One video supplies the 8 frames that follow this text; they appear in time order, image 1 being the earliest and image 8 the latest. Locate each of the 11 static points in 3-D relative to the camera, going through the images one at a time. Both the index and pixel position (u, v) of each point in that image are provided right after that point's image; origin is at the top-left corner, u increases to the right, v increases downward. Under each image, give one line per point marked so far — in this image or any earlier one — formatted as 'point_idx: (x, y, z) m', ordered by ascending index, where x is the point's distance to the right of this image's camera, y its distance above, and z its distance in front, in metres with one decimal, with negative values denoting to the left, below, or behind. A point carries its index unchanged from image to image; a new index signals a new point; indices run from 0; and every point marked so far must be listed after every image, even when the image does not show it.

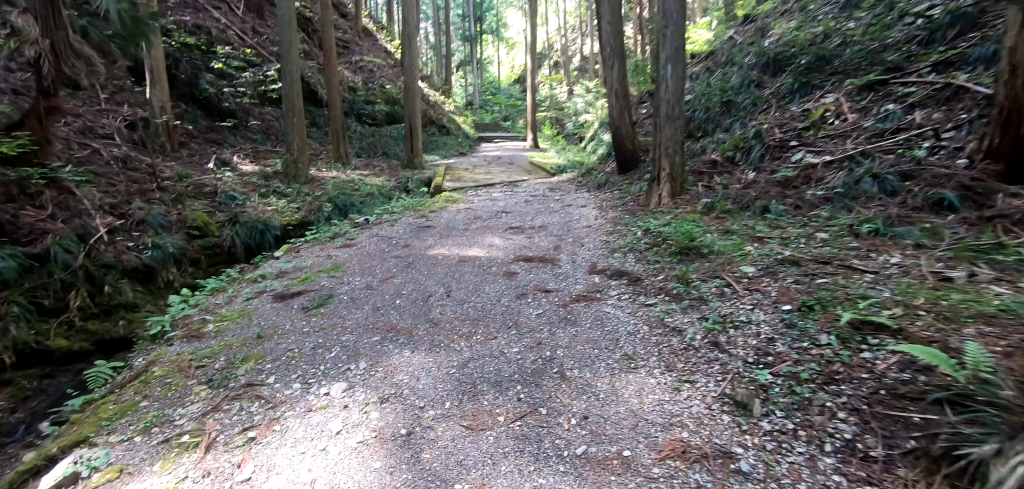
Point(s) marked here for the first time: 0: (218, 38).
0: (-7.1, +5.2, +10.8) m
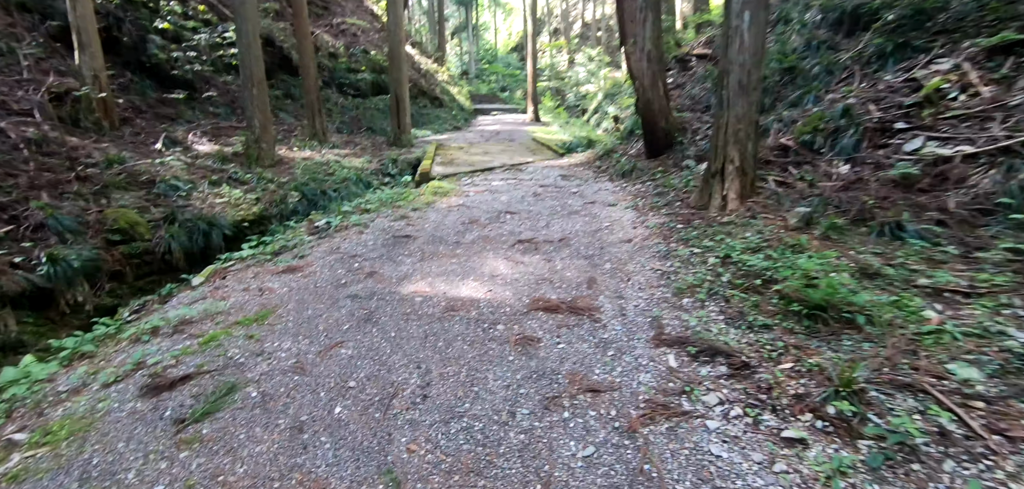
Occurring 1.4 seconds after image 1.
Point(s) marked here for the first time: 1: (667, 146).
0: (-7.0, +5.3, +9.1) m
1: (+2.1, +1.3, +5.9) m
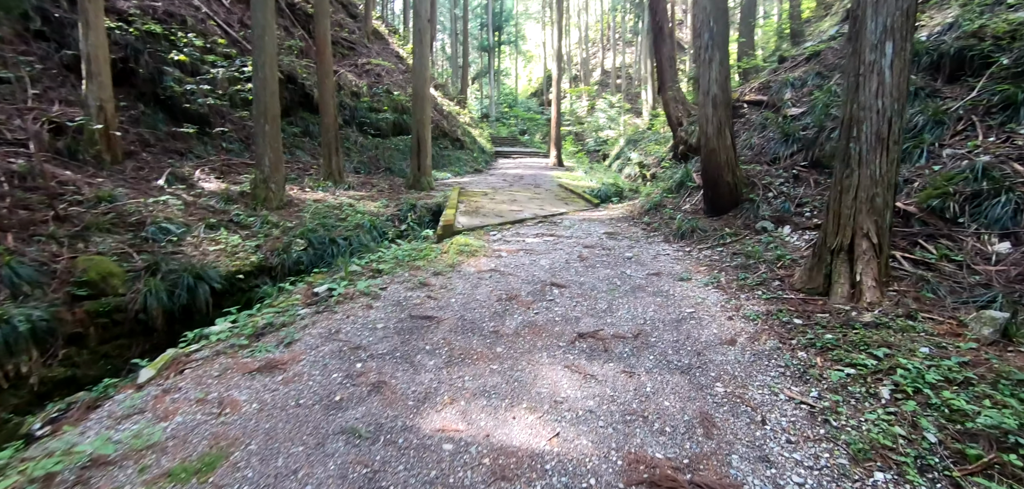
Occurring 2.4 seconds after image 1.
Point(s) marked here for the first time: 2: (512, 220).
0: (-6.4, +4.5, +8.8) m
1: (+2.6, +0.5, +5.0) m
2: (0.0, +0.3, +5.9) m
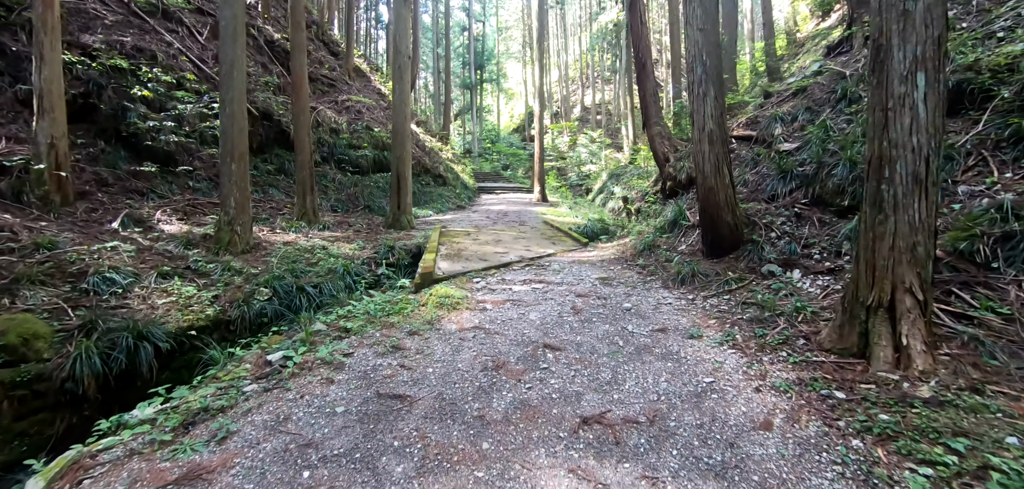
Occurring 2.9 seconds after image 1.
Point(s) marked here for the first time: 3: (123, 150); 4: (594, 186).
0: (-6.7, +3.6, +8.4) m
1: (+2.4, 0.0, +4.7) m
2: (-0.2, -0.3, +5.5) m
3: (-6.5, +1.6, +7.2) m
4: (+3.2, +2.3, +17.1) m
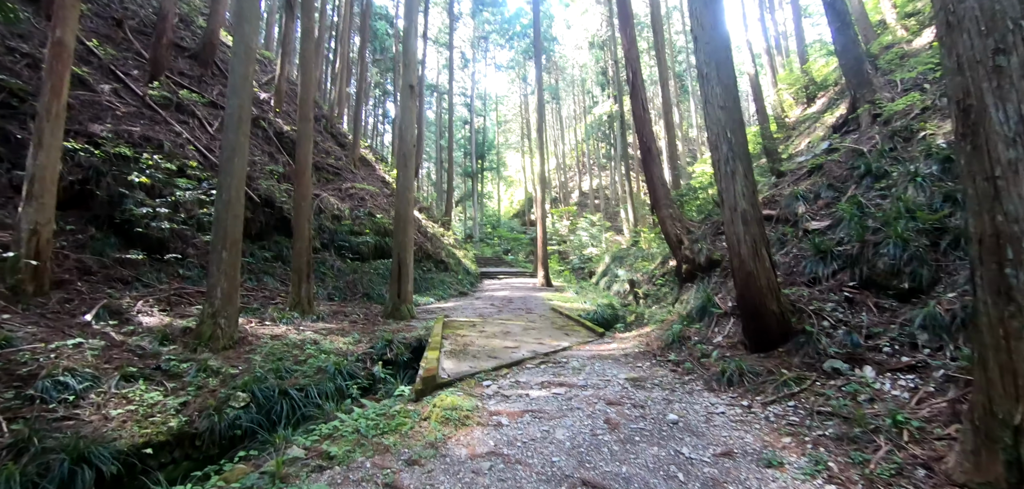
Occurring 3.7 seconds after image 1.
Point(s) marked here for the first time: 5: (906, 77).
0: (-6.6, +1.8, +8.4) m
1: (+2.5, -0.9, +4.1) m
2: (0.0, -1.3, +4.8) m
3: (-6.3, +0.1, +6.9) m
4: (+3.4, -1.0, +16.7) m
5: (+6.2, +2.6, +6.8) m
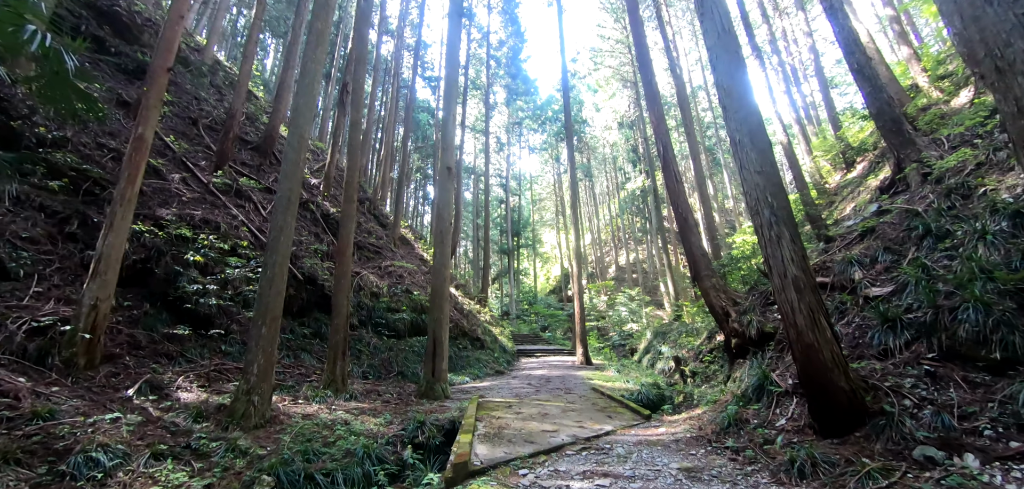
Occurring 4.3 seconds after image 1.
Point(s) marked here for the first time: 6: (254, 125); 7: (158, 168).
0: (-6.0, +0.2, +9.1) m
1: (+2.8, -1.4, +3.6) m
2: (+0.3, -2.0, +4.4) m
3: (-5.8, -1.2, +7.2) m
4: (+4.7, -3.7, +15.9) m
5: (+6.7, +1.6, +6.5) m
6: (-8.3, +3.8, +14.0) m
7: (-7.4, +1.6, +9.0) m
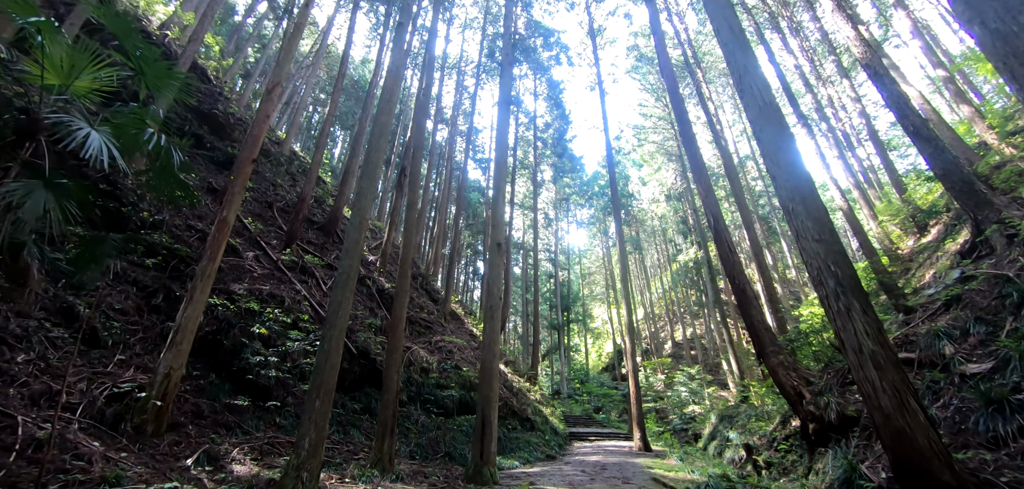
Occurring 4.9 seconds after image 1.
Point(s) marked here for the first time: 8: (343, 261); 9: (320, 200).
0: (-4.9, -1.4, +9.6) m
1: (+3.2, -1.9, +3.0) m
2: (+0.8, -2.7, +4.0) m
3: (-5.0, -2.5, +7.5) m
4: (+6.4, -6.2, +14.4) m
5: (+7.3, +0.7, +6.0) m
6: (-6.7, +1.3, +15.3) m
7: (-6.4, -0.1, +10.0) m
8: (-2.7, -0.2, +6.9) m
9: (-6.9, +1.6, +15.7) m
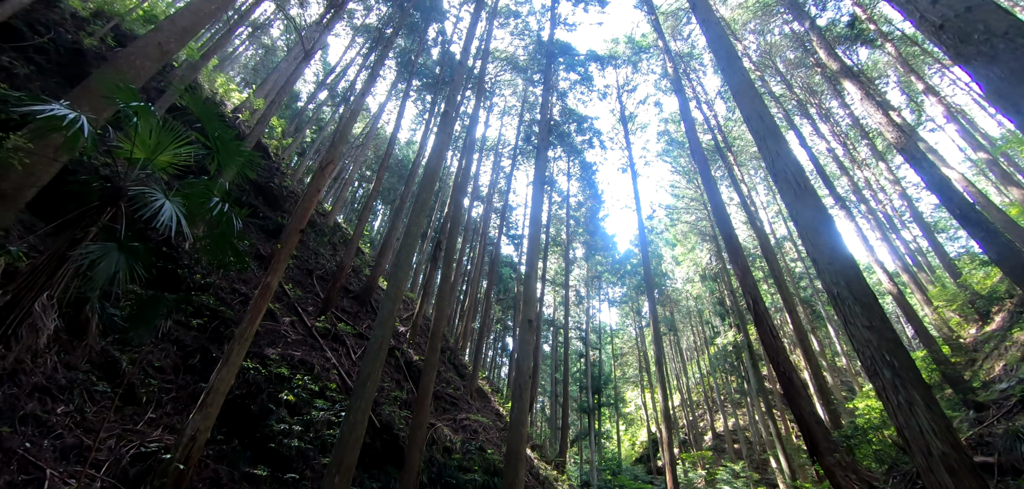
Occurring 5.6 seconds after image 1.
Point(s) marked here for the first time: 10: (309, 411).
0: (-4.3, -2.9, +9.7) m
1: (+3.3, -2.4, +2.5) m
2: (+0.9, -3.4, +3.5) m
3: (-4.5, -3.6, +7.4) m
4: (+7.2, -8.7, +12.7) m
5: (+7.7, -0.5, +5.6) m
6: (-5.6, -1.2, +15.8) m
7: (-5.7, -1.6, +10.3) m
8: (-2.2, -1.3, +7.0) m
9: (-5.8, -0.9, +16.3) m
10: (-4.1, -3.3, +8.6) m
